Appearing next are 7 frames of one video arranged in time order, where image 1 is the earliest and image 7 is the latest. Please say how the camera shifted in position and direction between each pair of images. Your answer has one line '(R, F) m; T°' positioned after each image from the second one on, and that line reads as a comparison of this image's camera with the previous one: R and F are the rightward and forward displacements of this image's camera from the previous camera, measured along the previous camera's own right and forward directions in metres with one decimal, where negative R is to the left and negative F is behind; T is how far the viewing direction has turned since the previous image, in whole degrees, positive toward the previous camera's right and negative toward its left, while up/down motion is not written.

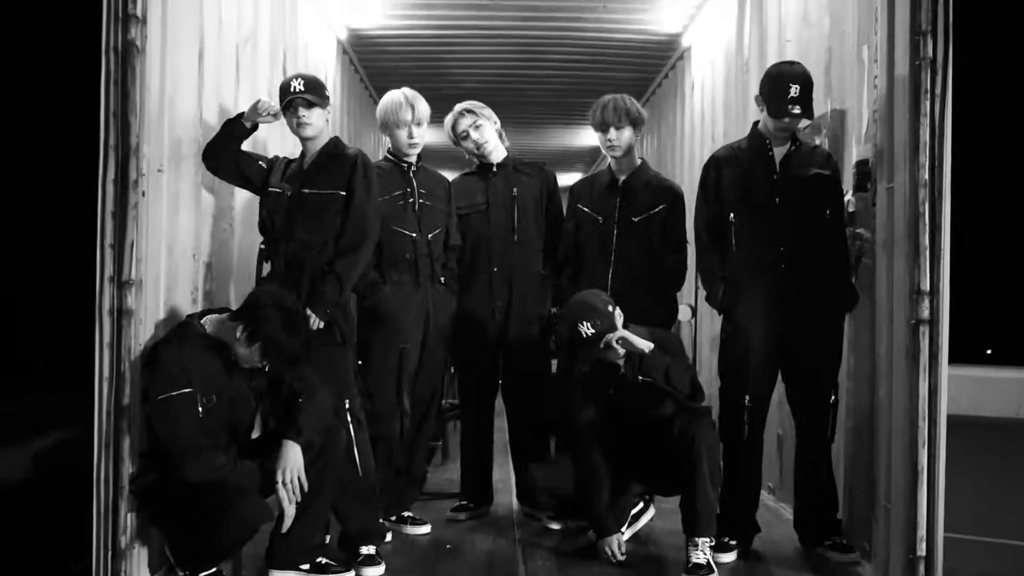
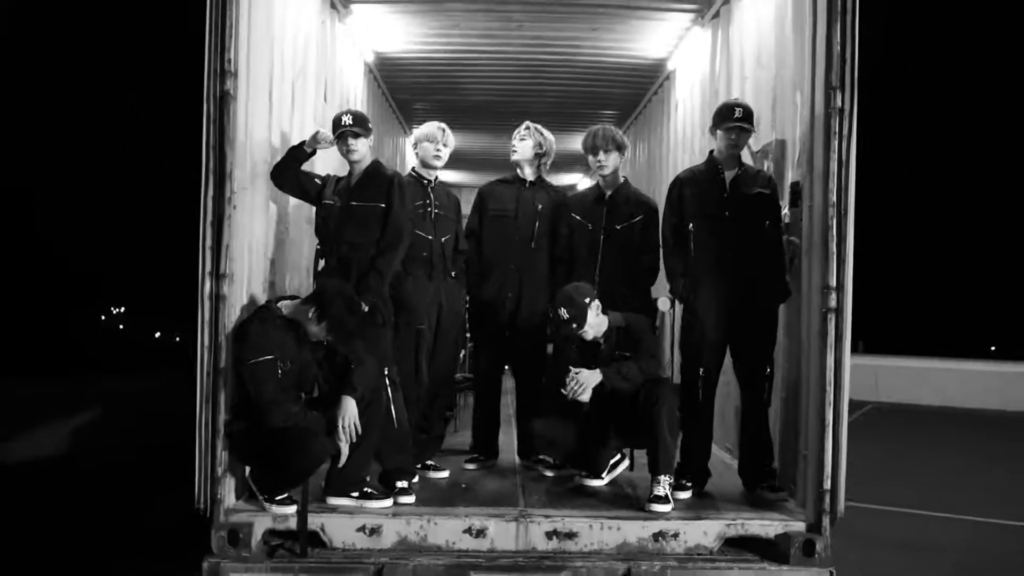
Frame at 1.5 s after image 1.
(0.0, -0.7) m; 0°
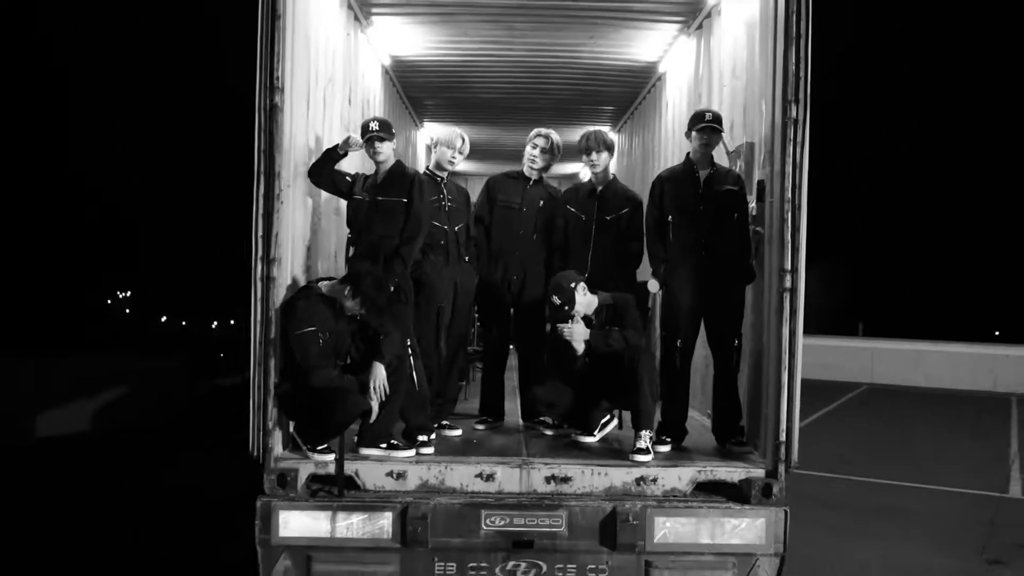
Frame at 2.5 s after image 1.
(0.0, -0.5) m; 0°
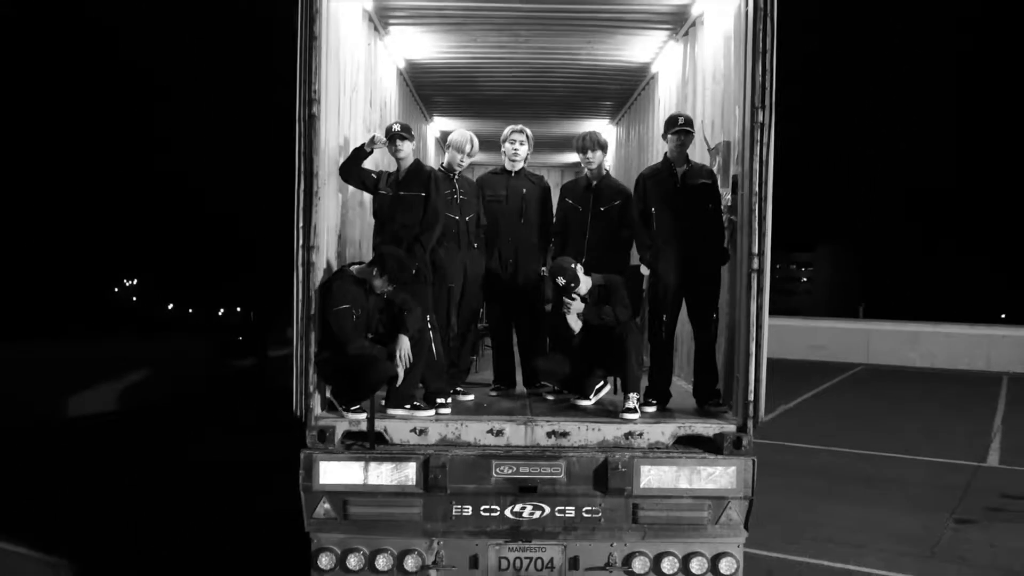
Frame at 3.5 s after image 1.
(0.0, -0.6) m; 0°
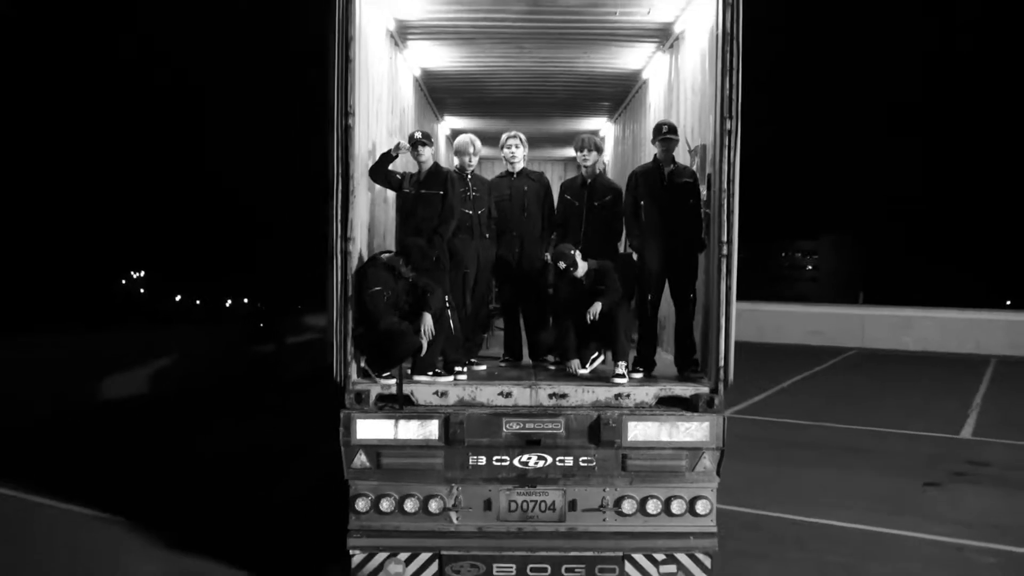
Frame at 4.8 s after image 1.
(0.0, -0.7) m; 0°
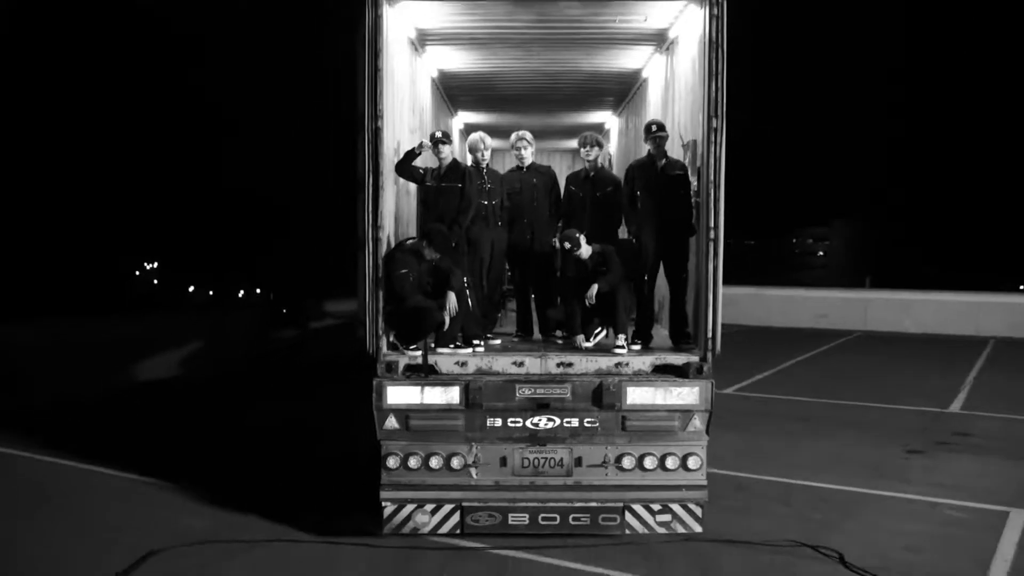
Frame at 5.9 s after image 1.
(0.0, -0.6) m; -1°
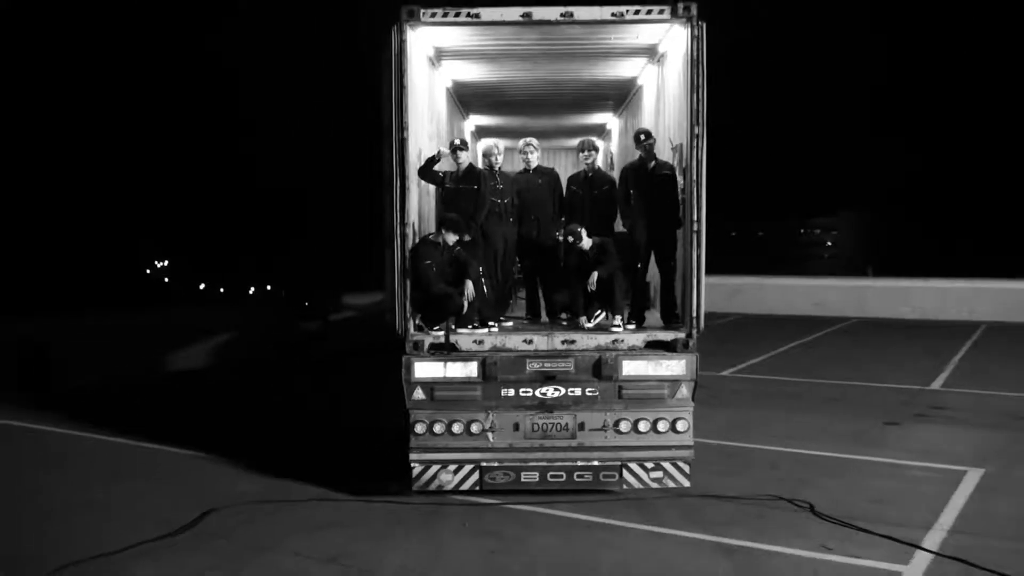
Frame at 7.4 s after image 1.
(0.0, -0.8) m; -1°
